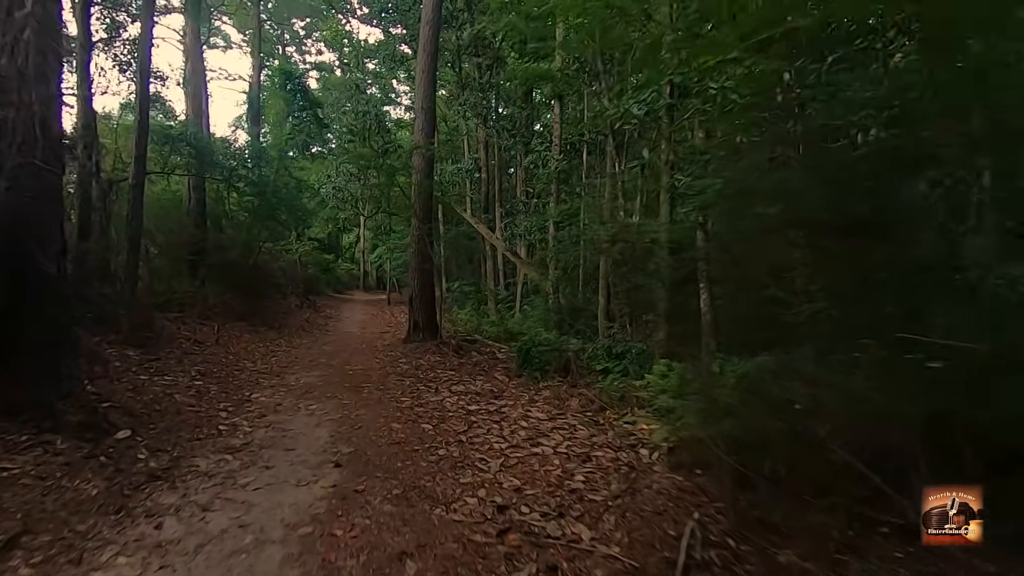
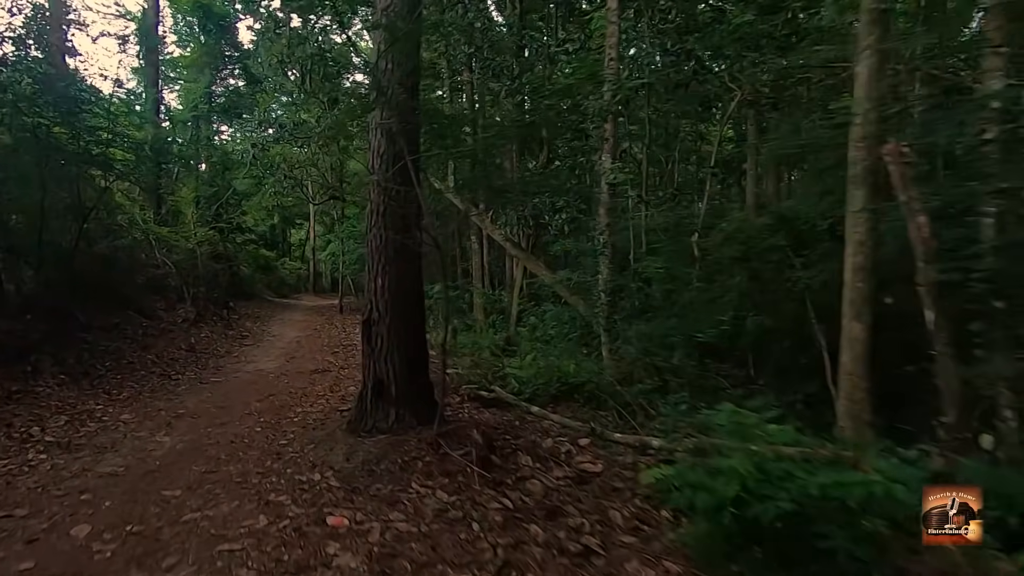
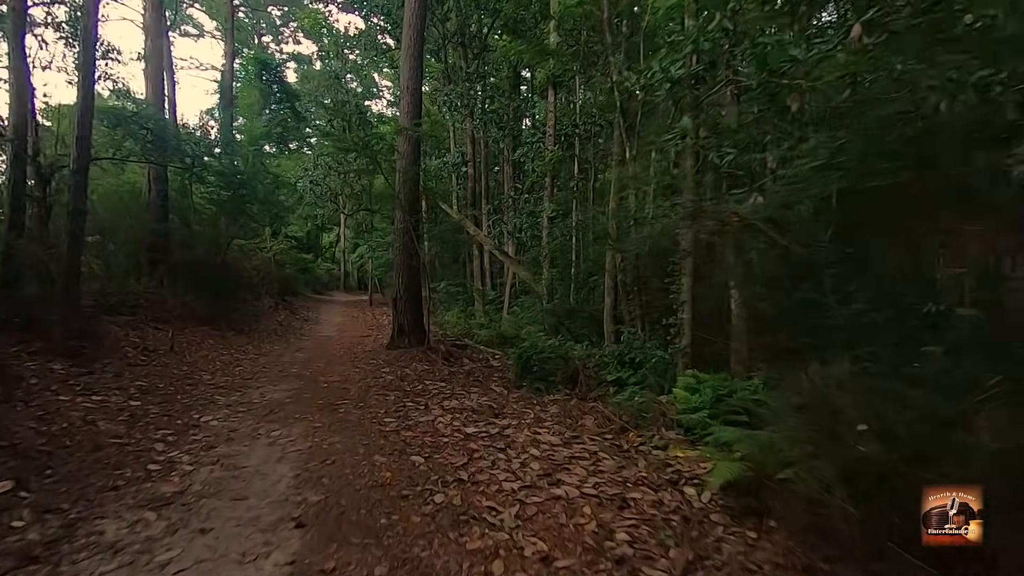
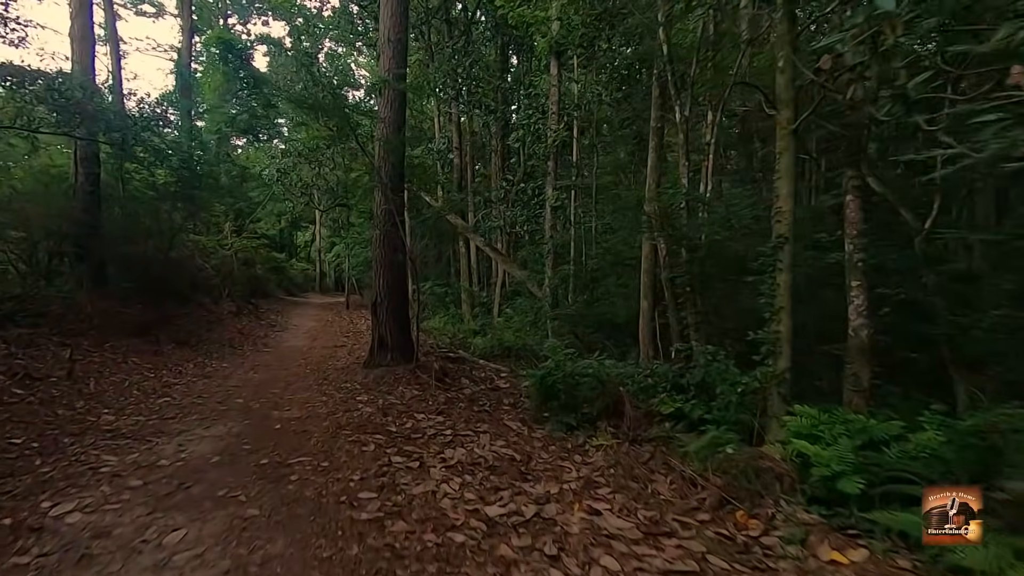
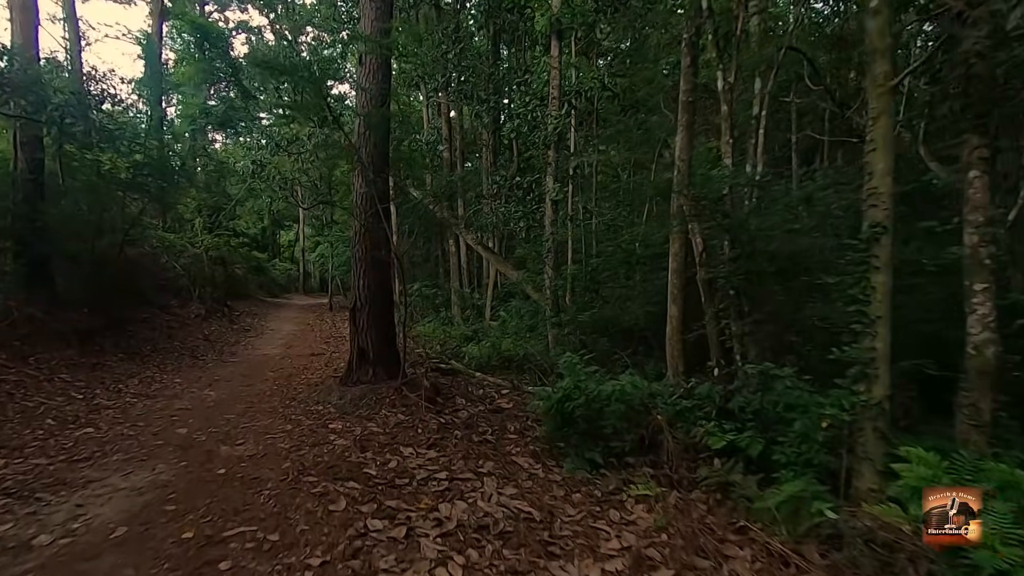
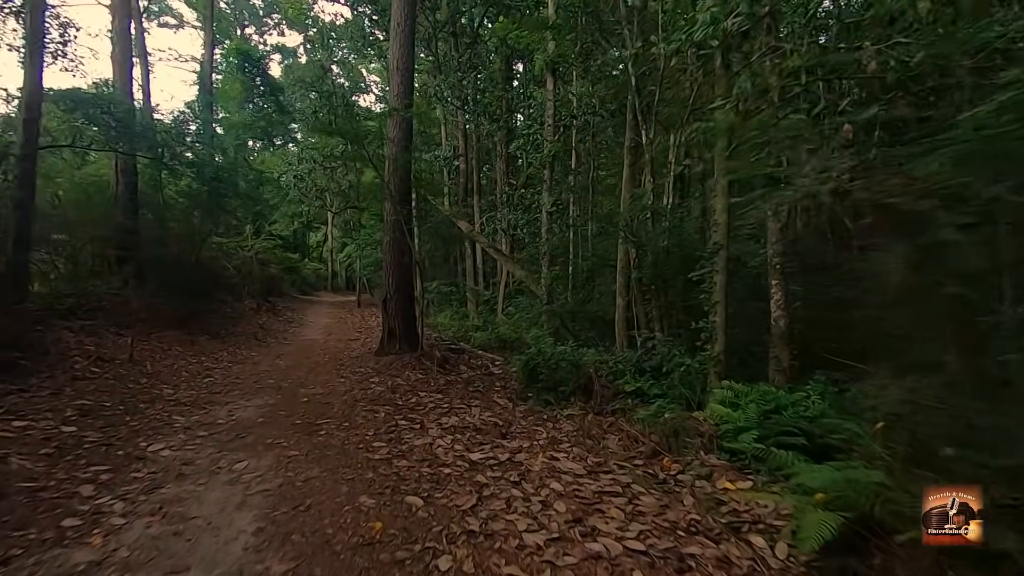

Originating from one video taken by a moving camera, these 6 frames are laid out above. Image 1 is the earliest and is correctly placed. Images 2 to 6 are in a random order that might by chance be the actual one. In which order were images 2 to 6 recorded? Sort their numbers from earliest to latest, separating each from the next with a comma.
3, 6, 4, 5, 2
